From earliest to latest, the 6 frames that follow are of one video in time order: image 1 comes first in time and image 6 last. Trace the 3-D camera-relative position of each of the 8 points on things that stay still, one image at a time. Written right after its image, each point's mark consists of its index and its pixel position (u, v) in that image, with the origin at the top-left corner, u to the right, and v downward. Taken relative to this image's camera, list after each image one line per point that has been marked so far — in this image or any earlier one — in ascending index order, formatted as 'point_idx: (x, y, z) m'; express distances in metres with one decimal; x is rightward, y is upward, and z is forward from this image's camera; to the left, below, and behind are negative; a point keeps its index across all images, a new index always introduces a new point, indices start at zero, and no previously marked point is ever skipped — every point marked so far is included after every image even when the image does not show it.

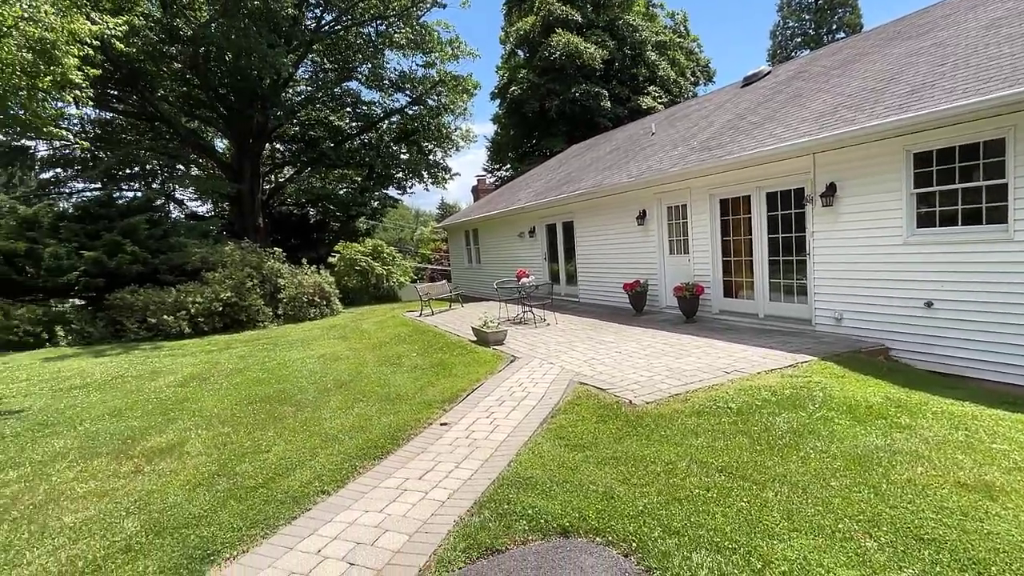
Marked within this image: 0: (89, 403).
0: (-5.2, -1.4, +6.6) m
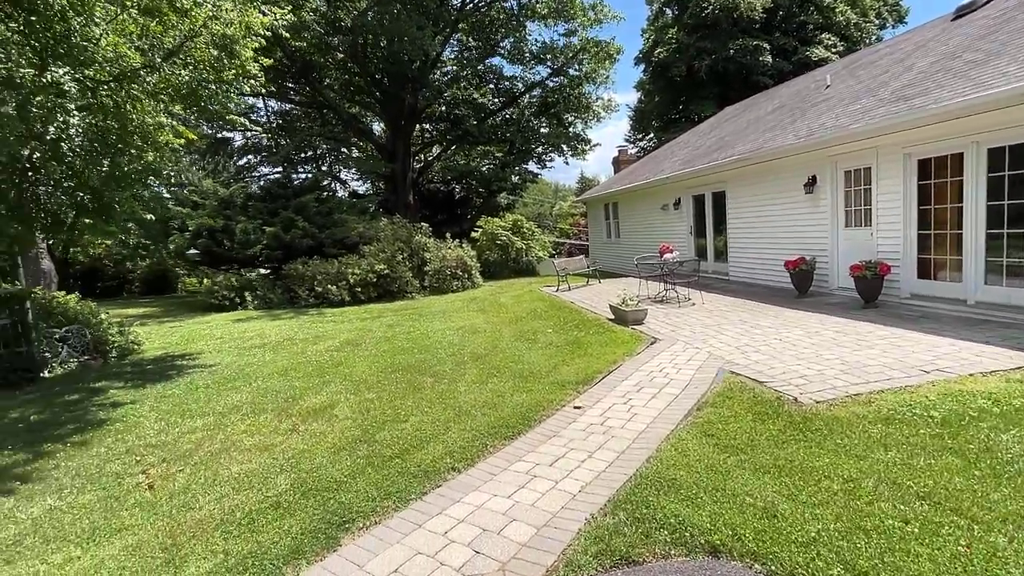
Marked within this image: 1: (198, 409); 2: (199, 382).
0: (-3.4, -1.0, +7.5) m
1: (-3.1, -1.2, +5.3) m
2: (-3.7, -1.1, +6.3) m
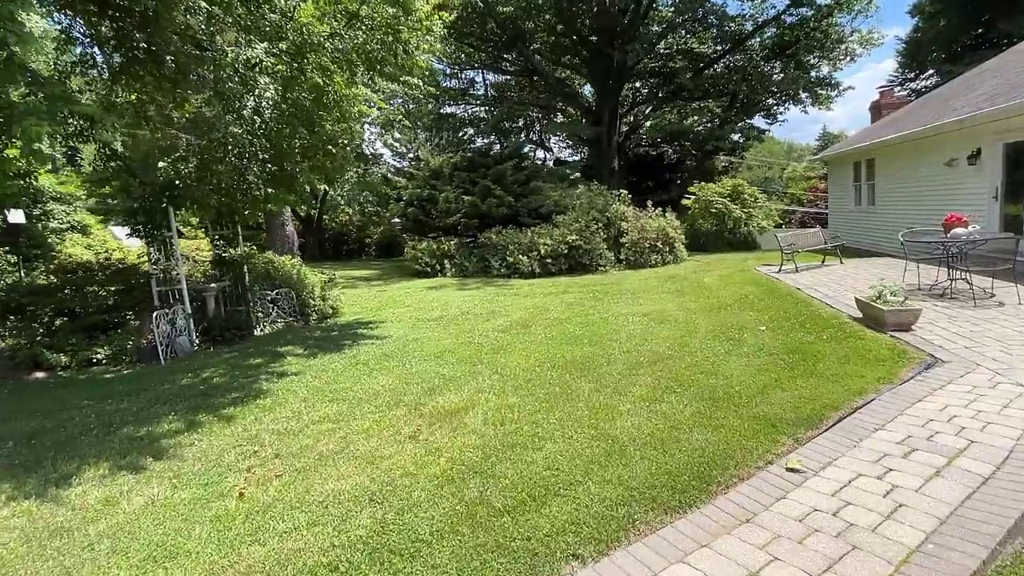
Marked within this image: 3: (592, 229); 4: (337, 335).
0: (-1.1, -0.7, +7.1) m
1: (-1.6, -1.0, +5.0) m
2: (-1.7, -0.8, +6.2) m
3: (+2.2, +1.6, +14.4) m
4: (-2.5, -0.7, +7.7) m
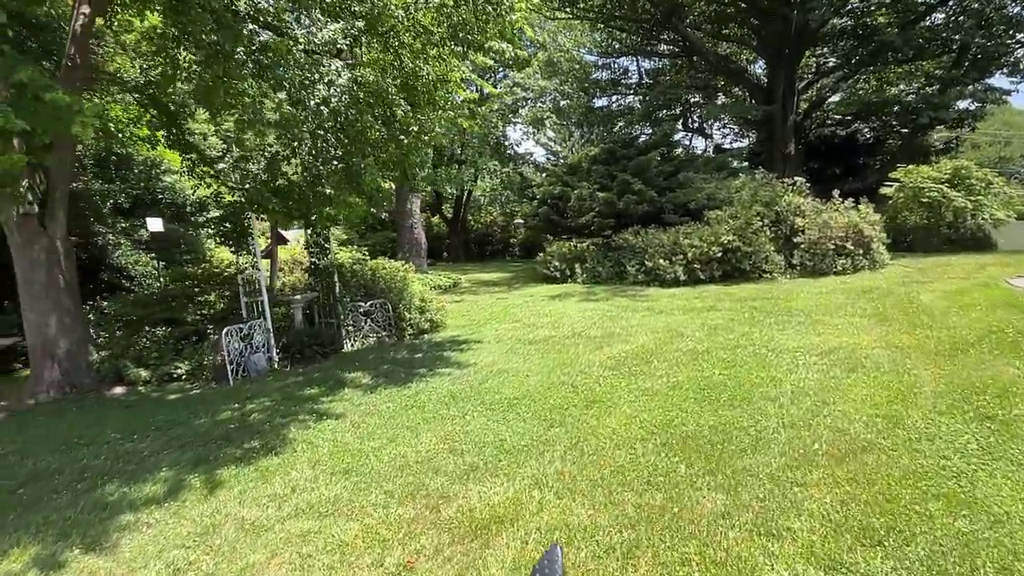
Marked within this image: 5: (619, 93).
0: (+0.1, -0.9, +5.6) m
1: (-1.0, -1.2, +3.7) m
2: (-0.8, -1.0, +4.9) m
3: (+5.3, +1.3, +11.7) m
4: (-1.1, -0.9, +6.6) m
5: (+3.9, +7.1, +19.5) m
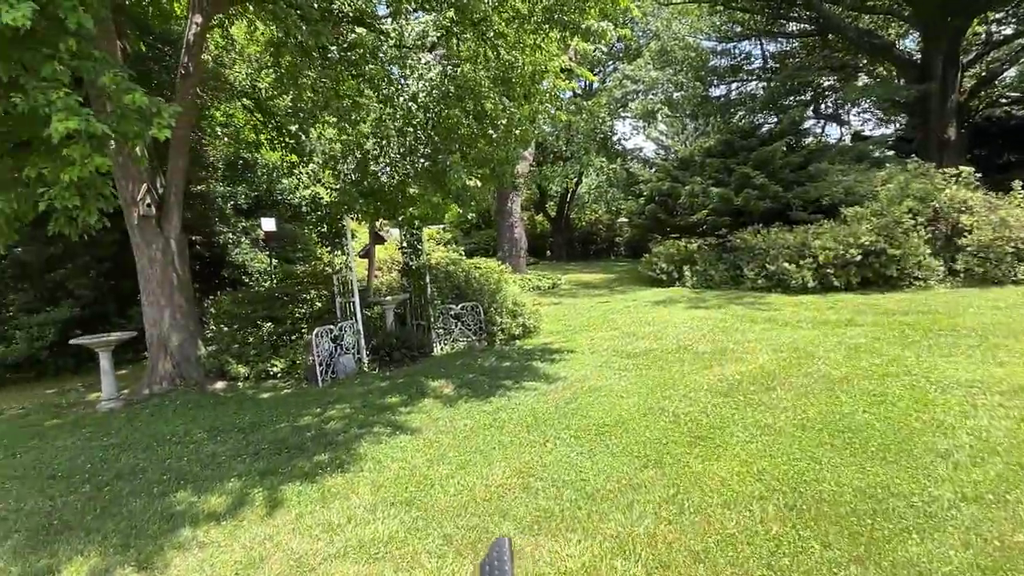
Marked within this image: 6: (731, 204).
0: (+0.9, -0.9, +5.0) m
1: (-0.5, -1.2, +3.3) m
2: (-0.1, -1.1, +4.5) m
3: (+7.3, +1.2, +9.9) m
4: (-0.1, -0.9, +6.2) m
5: (+7.6, +6.9, +17.8) m
6: (+5.2, +2.0, +12.7) m
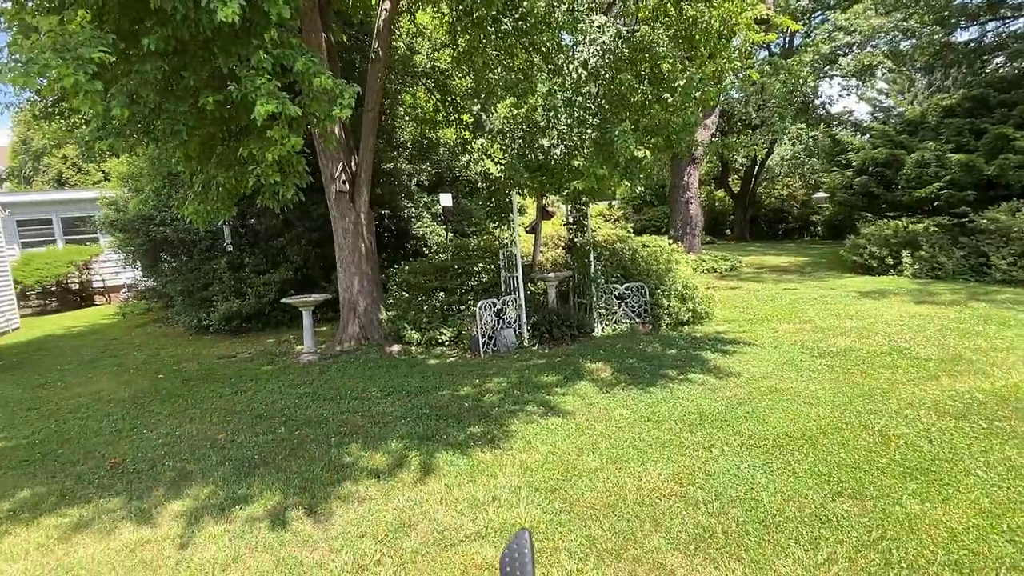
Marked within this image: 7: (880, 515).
0: (+2.3, -0.8, +4.3) m
1: (+0.4, -1.1, +3.1) m
2: (+1.2, -0.9, +4.1) m
3: (+9.9, +1.1, +6.9) m
4: (+1.7, -0.7, +5.7) m
5: (+12.8, +7.1, +14.0) m
6: (+8.8, +2.2, +10.2) m
7: (+1.8, -1.1, +2.6) m
